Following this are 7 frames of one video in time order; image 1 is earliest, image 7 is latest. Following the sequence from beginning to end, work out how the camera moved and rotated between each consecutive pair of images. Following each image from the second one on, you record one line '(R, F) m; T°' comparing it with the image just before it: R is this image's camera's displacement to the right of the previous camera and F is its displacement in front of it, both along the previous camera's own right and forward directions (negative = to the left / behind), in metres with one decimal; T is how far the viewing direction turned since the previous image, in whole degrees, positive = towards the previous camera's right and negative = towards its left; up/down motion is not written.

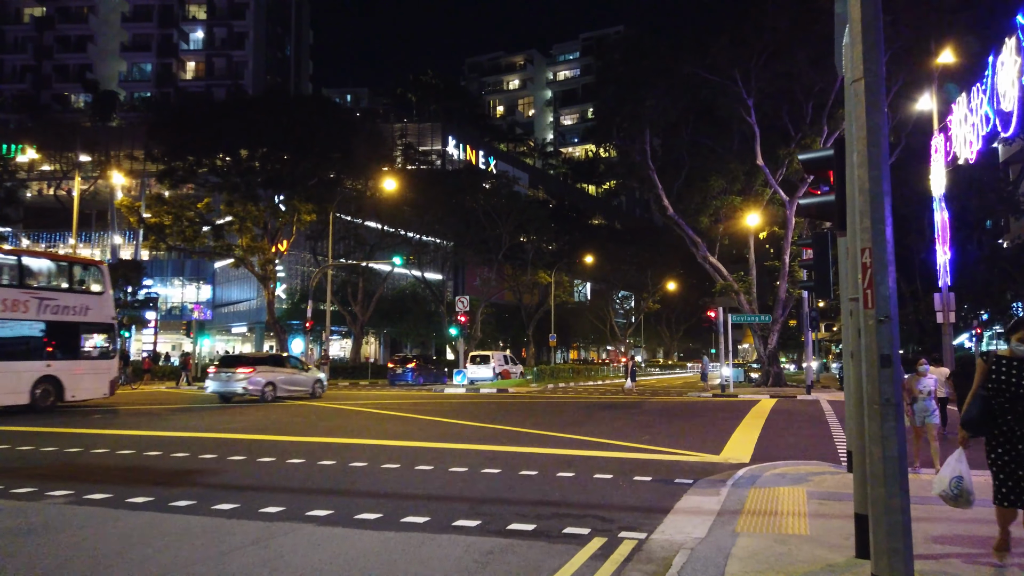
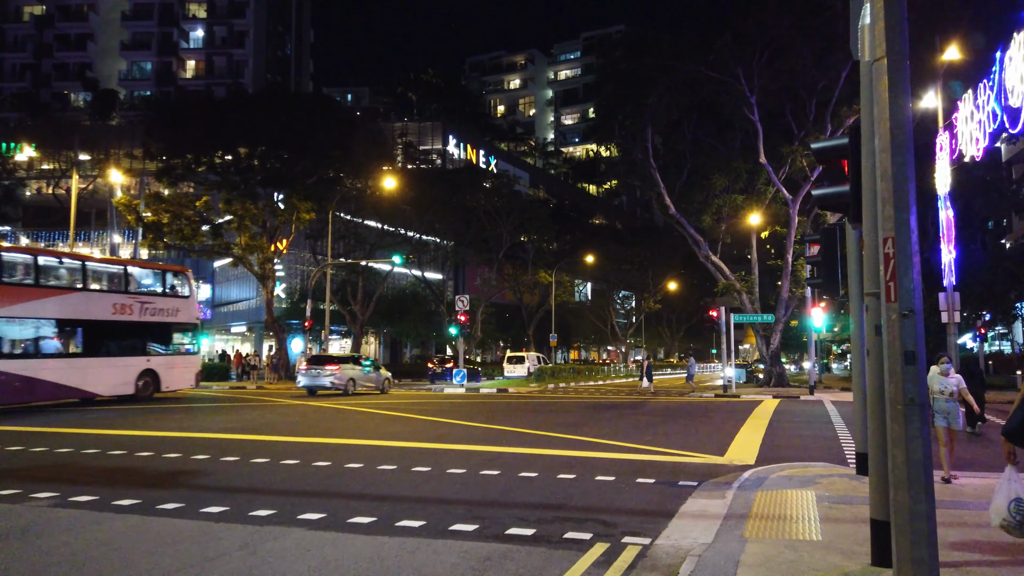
(0.0, +0.3) m; 0°
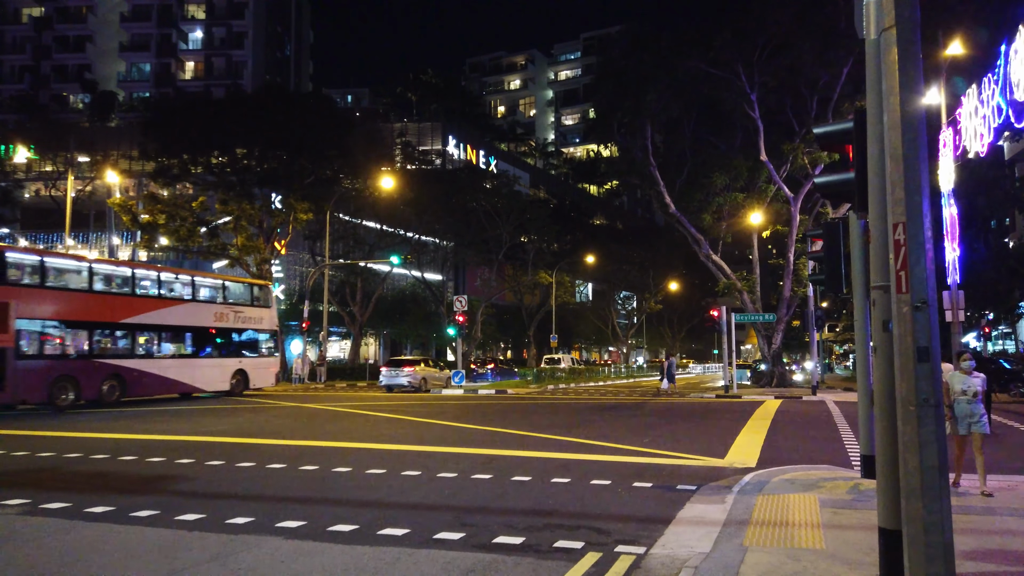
(+0.1, +0.4) m; 0°
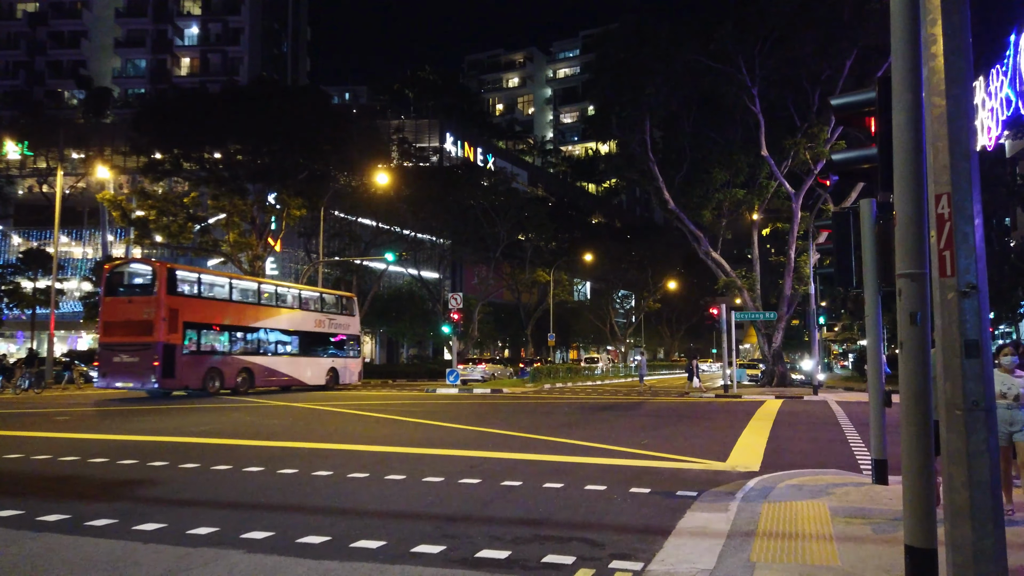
(+0.1, +0.6) m; 0°
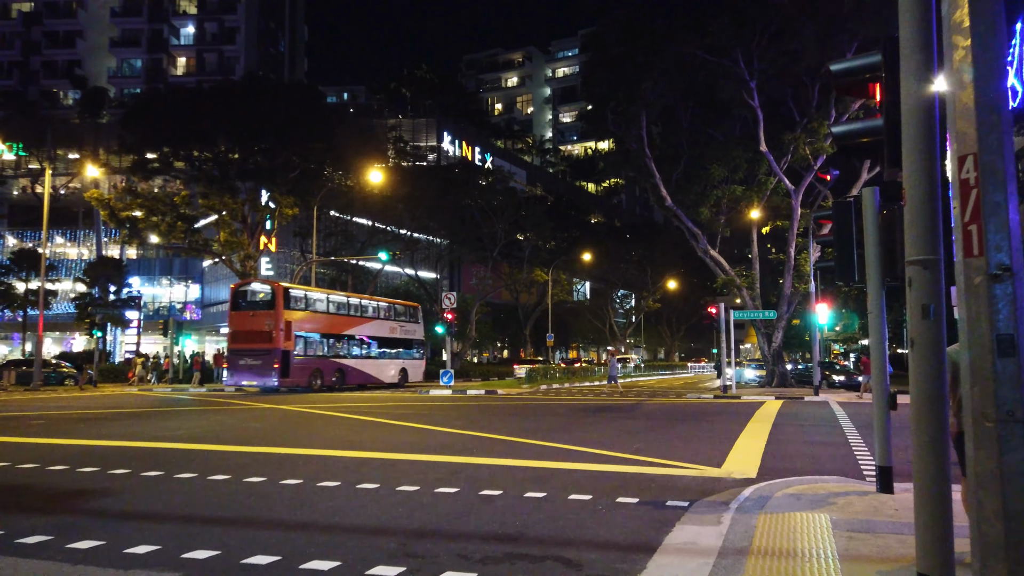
(+0.3, +0.6) m; 0°
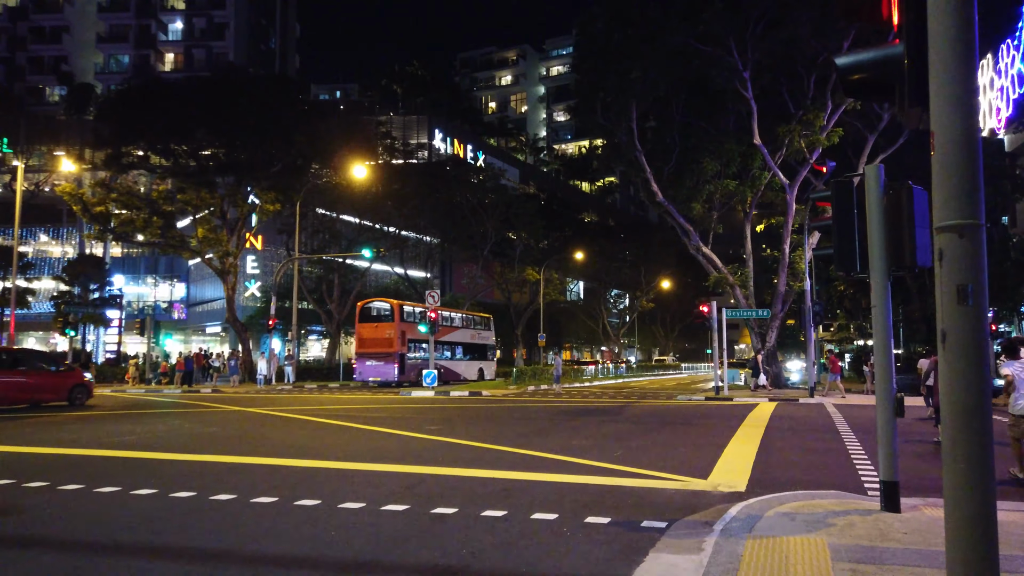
(+0.4, +1.1) m; 0°
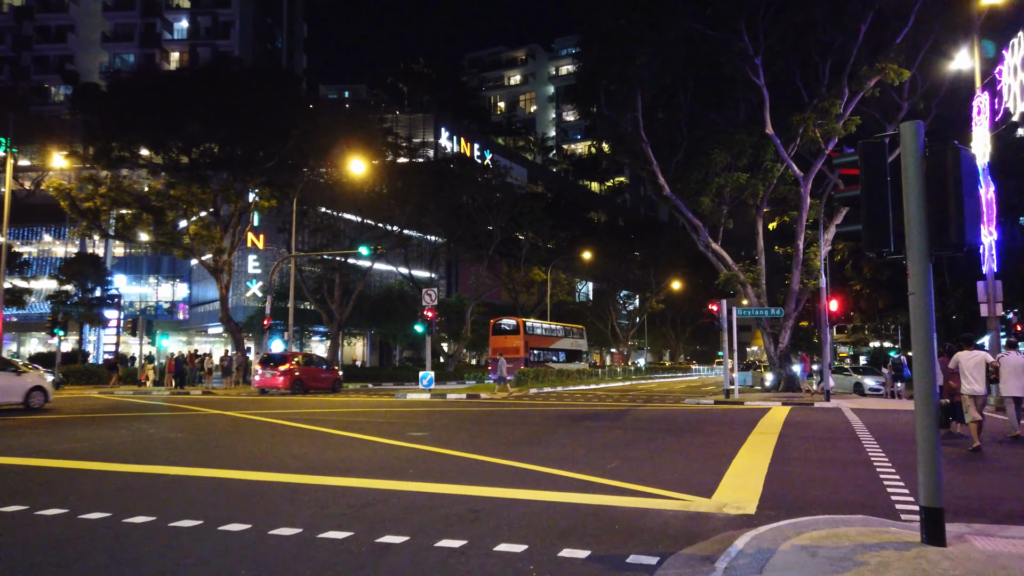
(+0.4, +1.3) m; -1°
